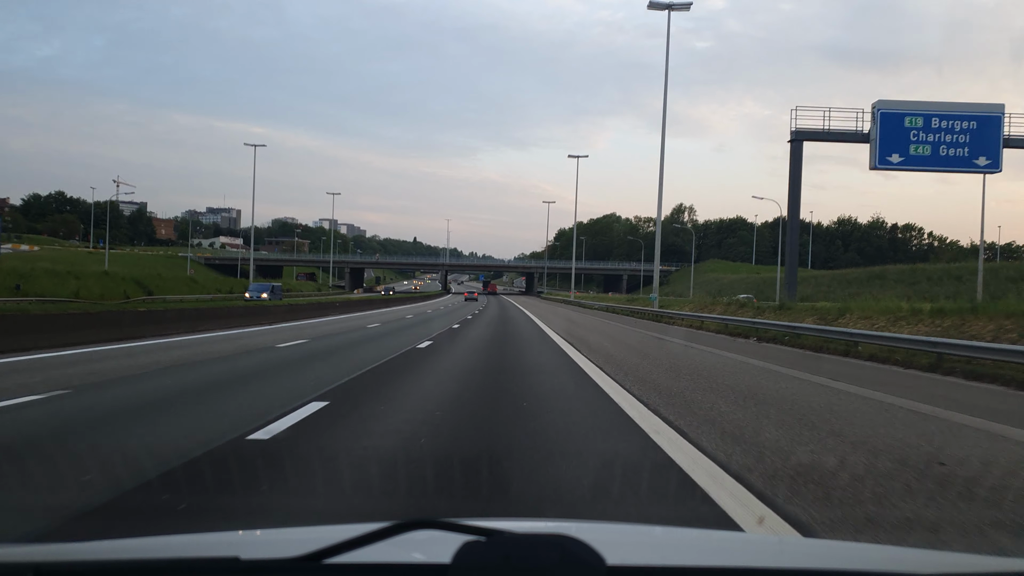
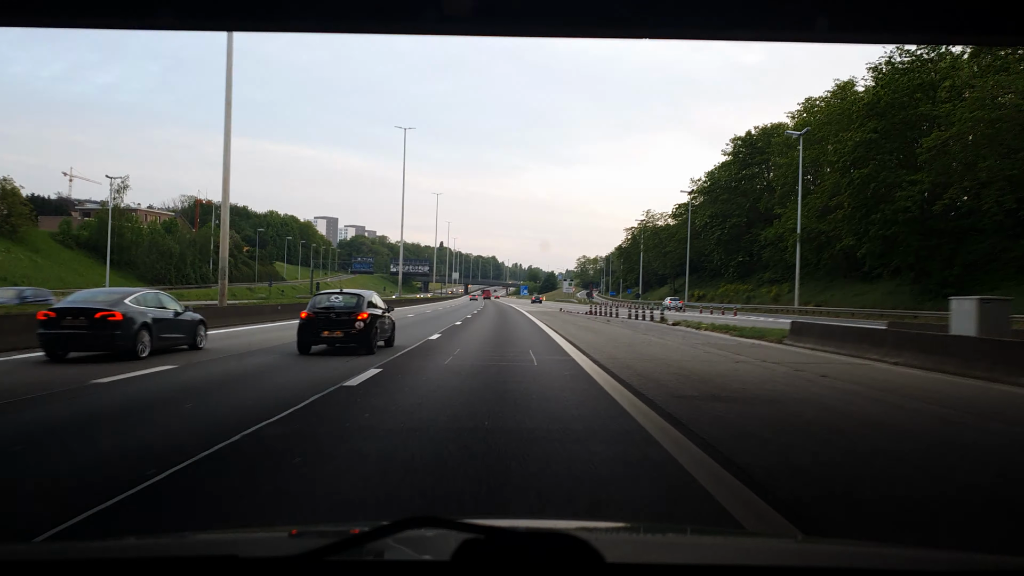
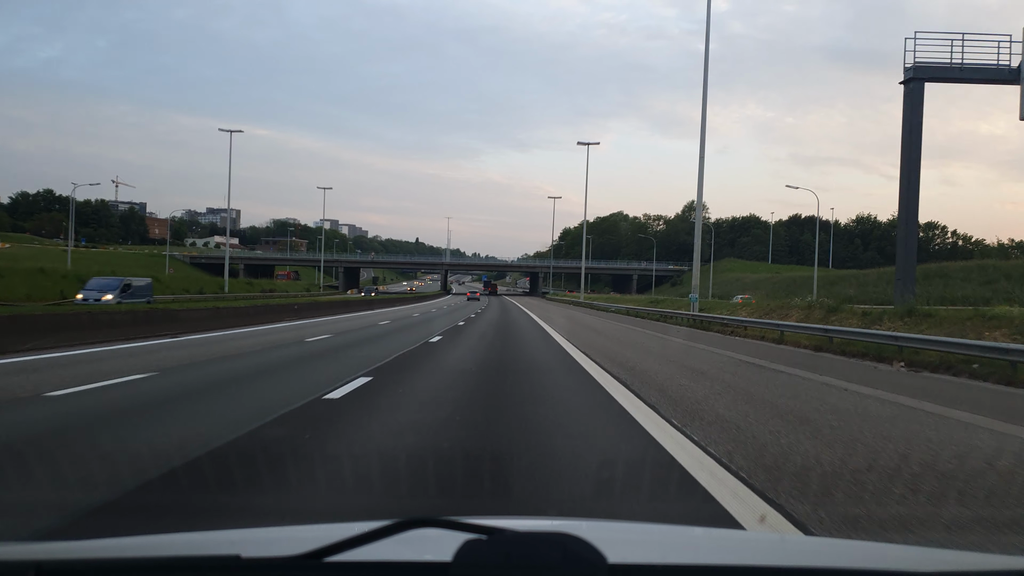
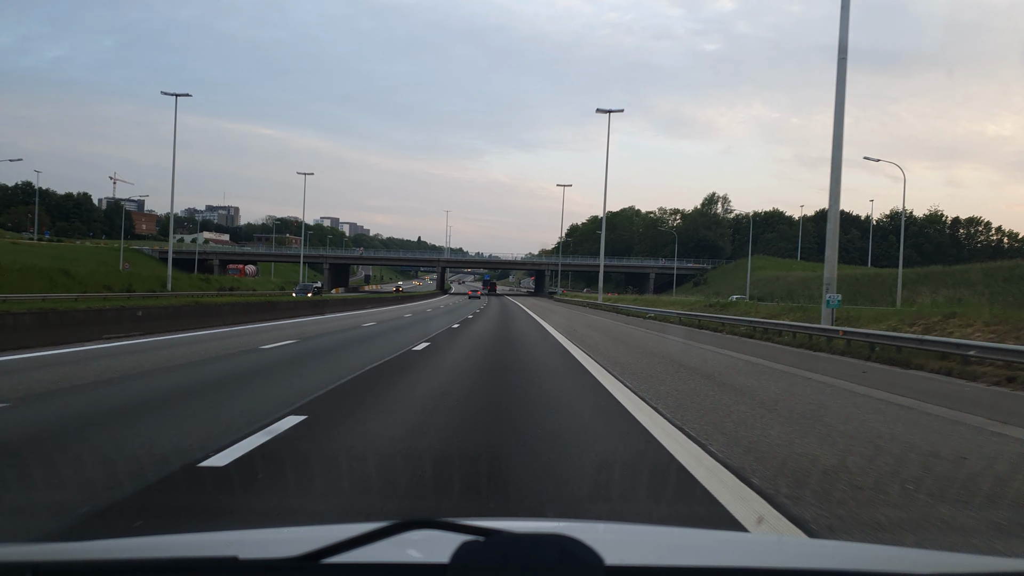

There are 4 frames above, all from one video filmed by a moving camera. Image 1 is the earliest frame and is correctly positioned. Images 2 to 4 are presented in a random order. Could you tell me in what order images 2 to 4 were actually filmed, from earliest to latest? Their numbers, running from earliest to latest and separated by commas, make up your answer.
3, 4, 2
